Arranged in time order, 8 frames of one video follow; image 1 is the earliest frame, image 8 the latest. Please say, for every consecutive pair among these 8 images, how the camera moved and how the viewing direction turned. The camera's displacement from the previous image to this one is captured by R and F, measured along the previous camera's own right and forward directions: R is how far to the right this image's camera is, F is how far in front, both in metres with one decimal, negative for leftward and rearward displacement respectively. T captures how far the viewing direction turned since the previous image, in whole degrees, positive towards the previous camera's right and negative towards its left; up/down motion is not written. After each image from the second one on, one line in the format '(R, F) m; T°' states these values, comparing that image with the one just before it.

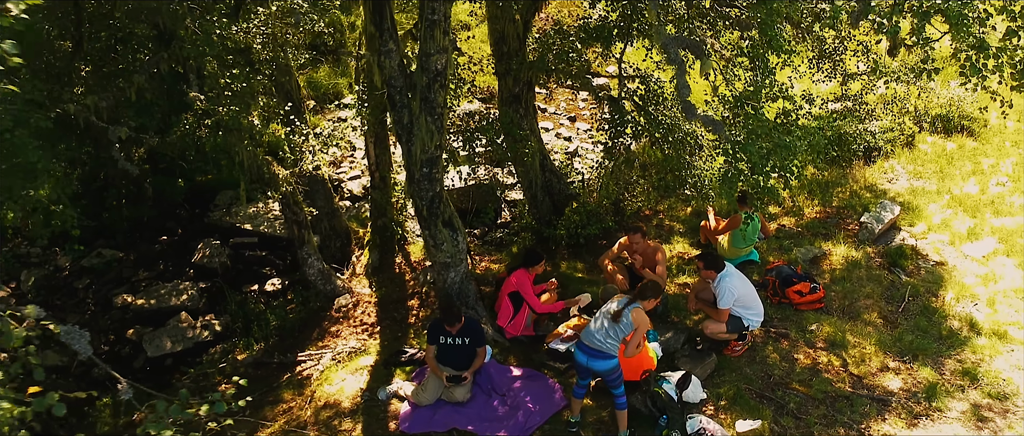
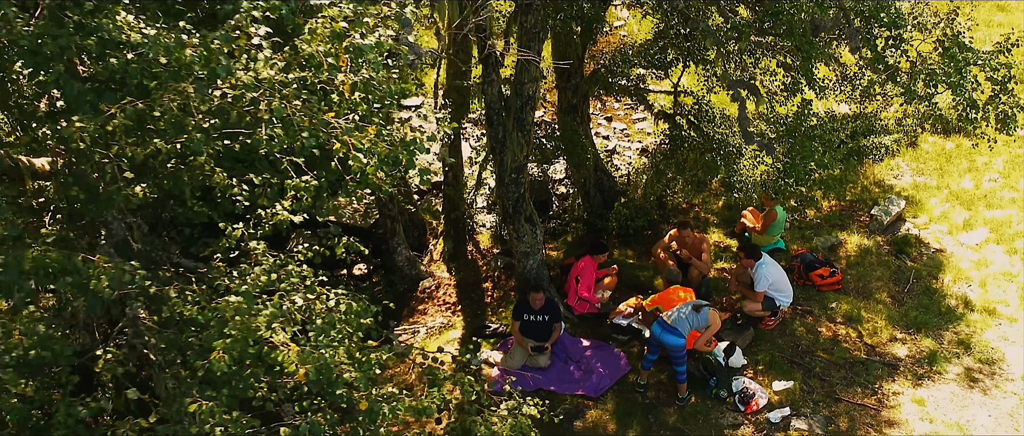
(-0.7, -1.6) m; 0°
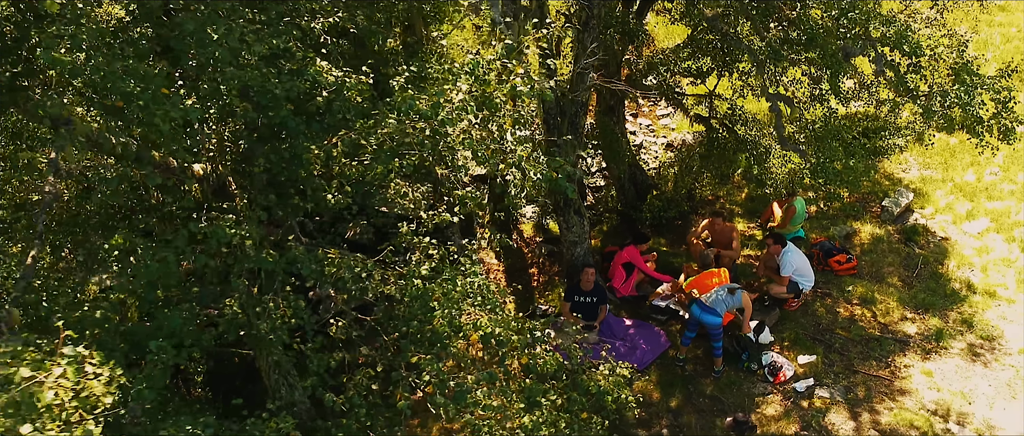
(-0.6, -1.1) m; 0°
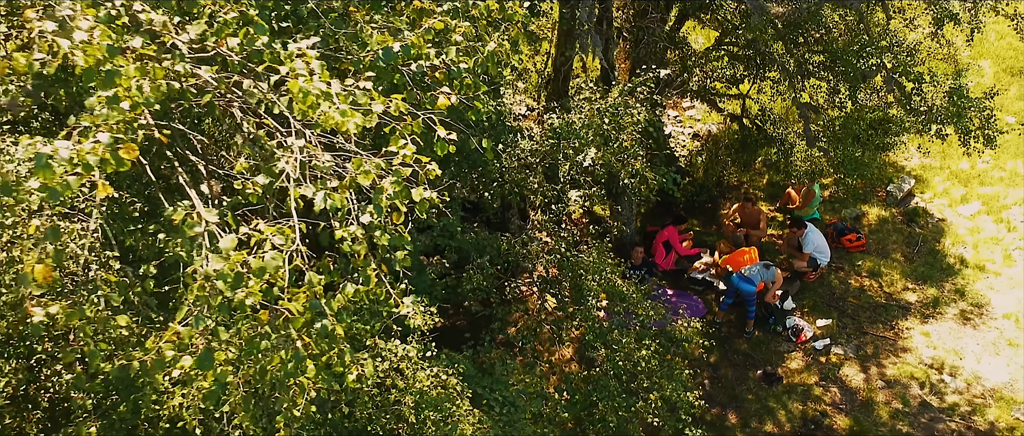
(-0.8, -1.8) m; 0°
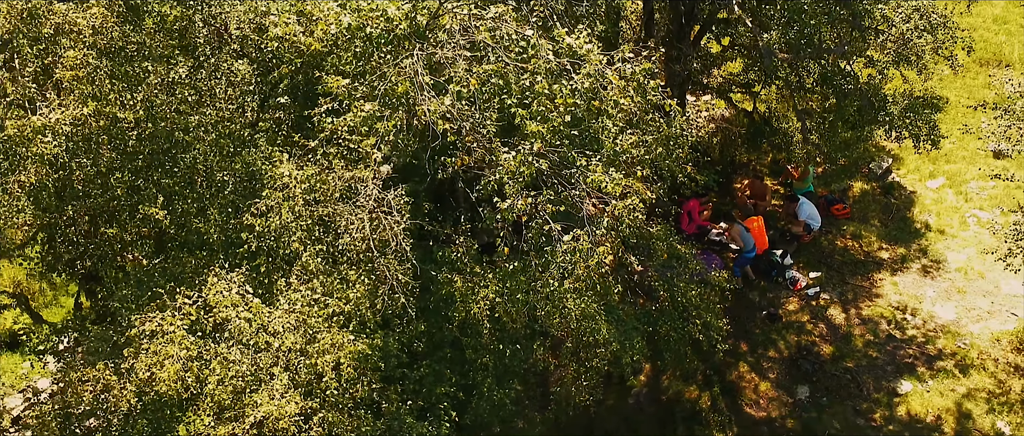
(-1.0, -3.3) m; 0°
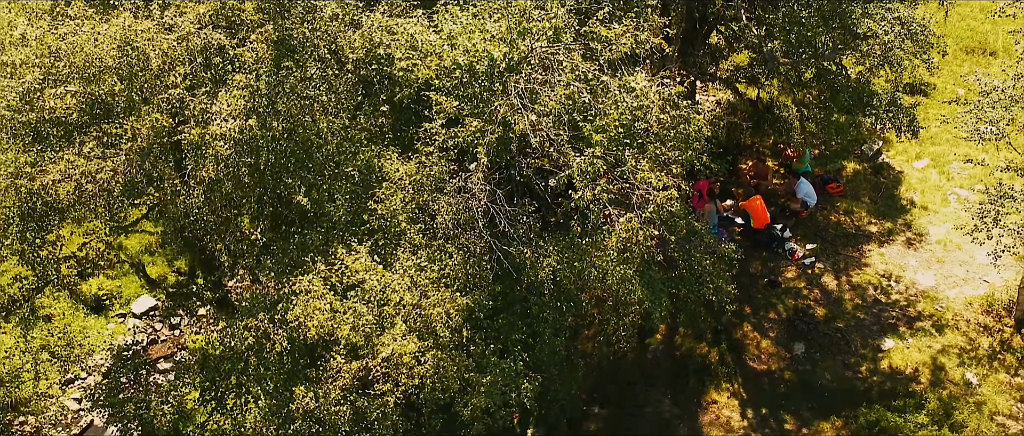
(-0.5, -1.9) m; 0°
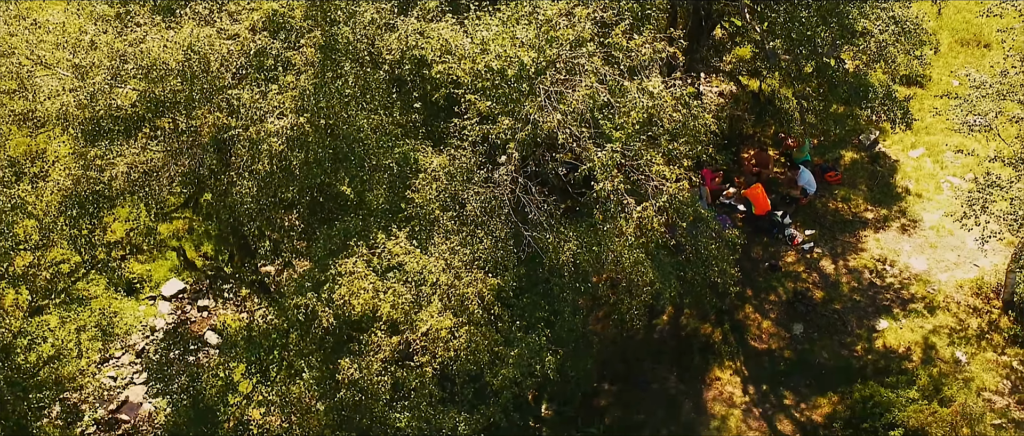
(-0.2, -0.8) m; 0°
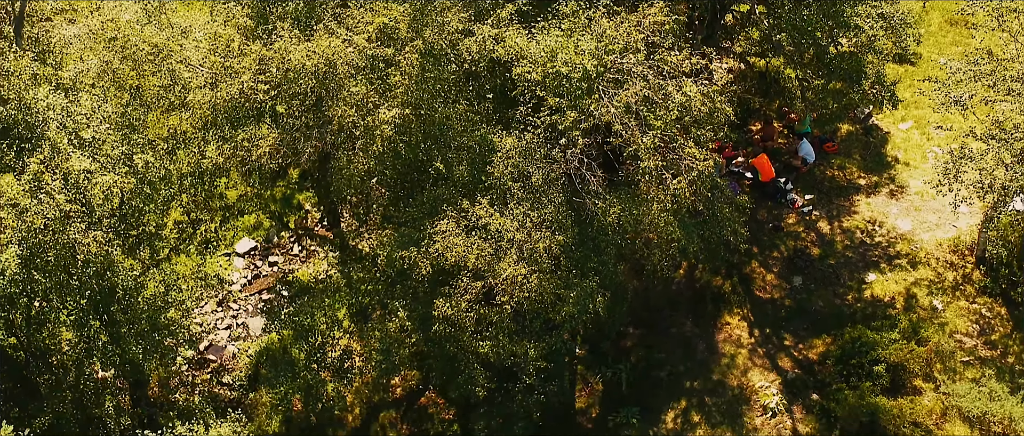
(-0.7, -2.4) m; 0°
